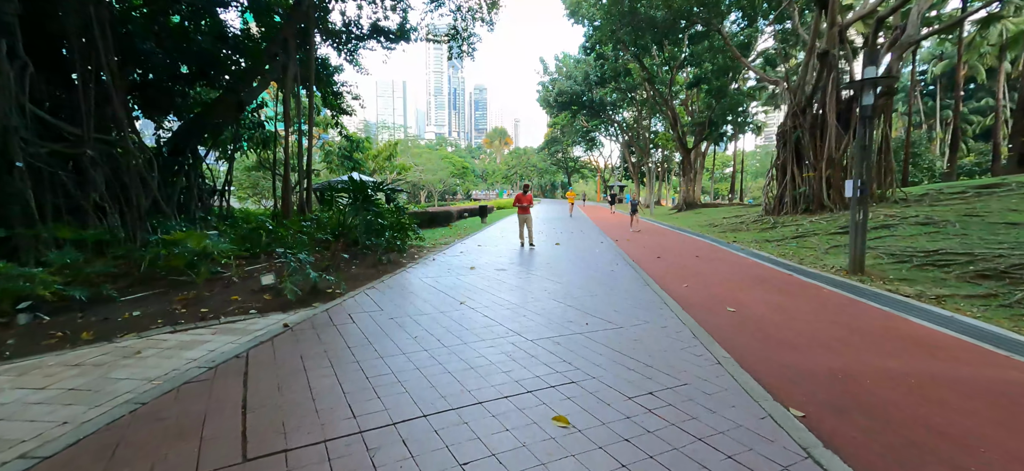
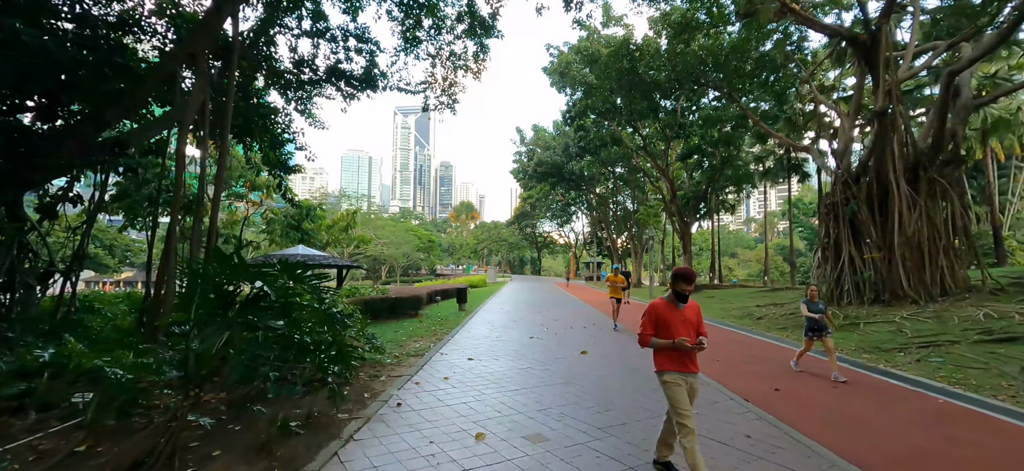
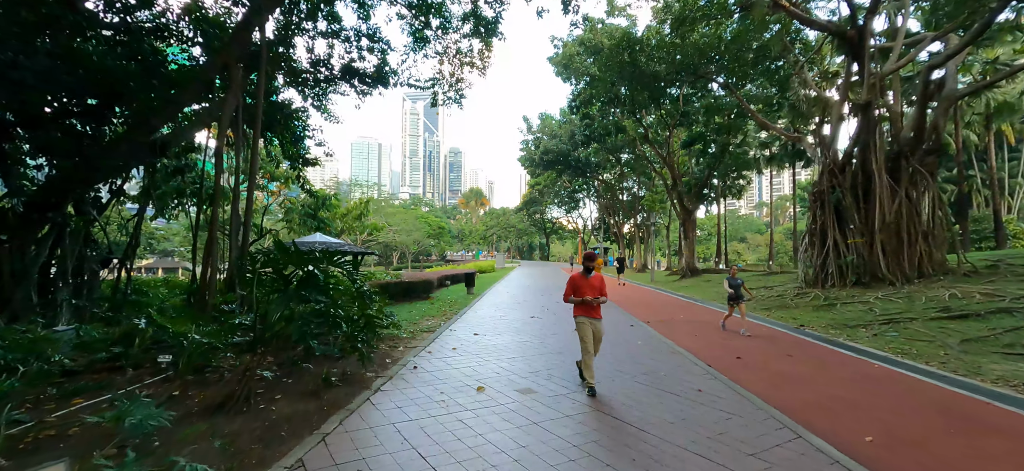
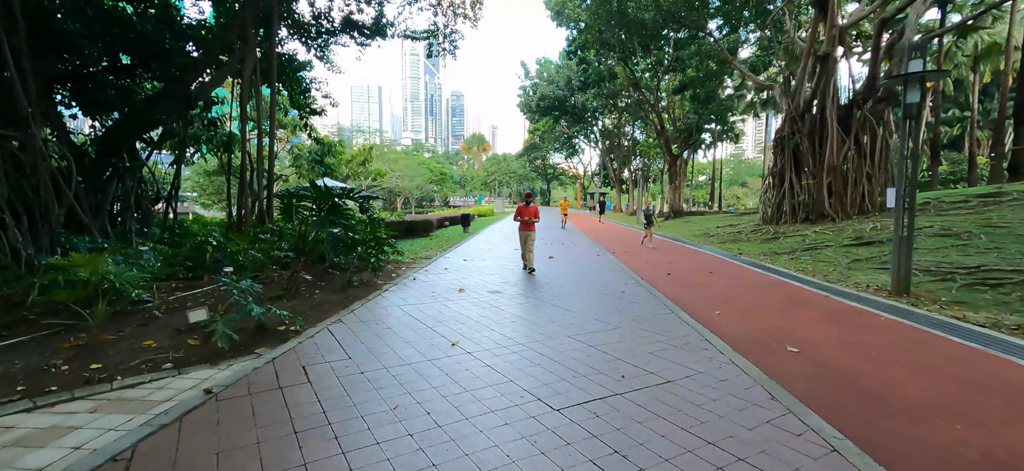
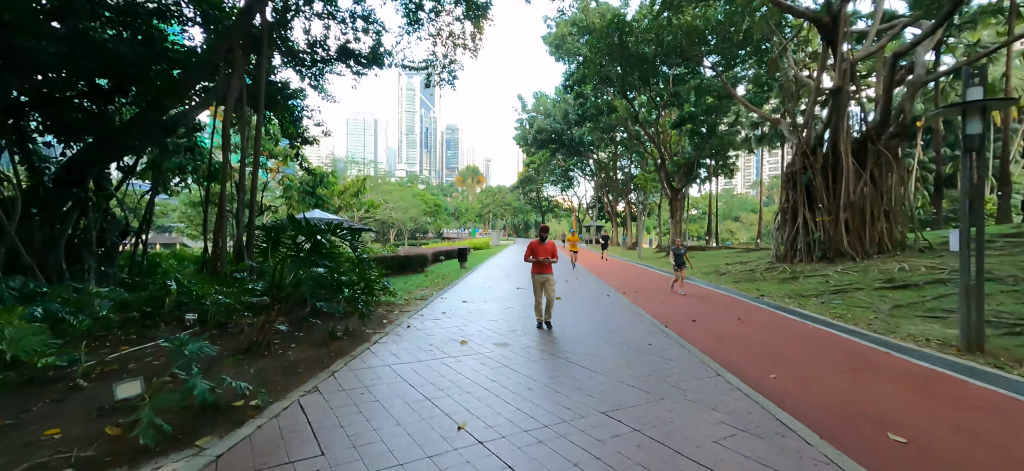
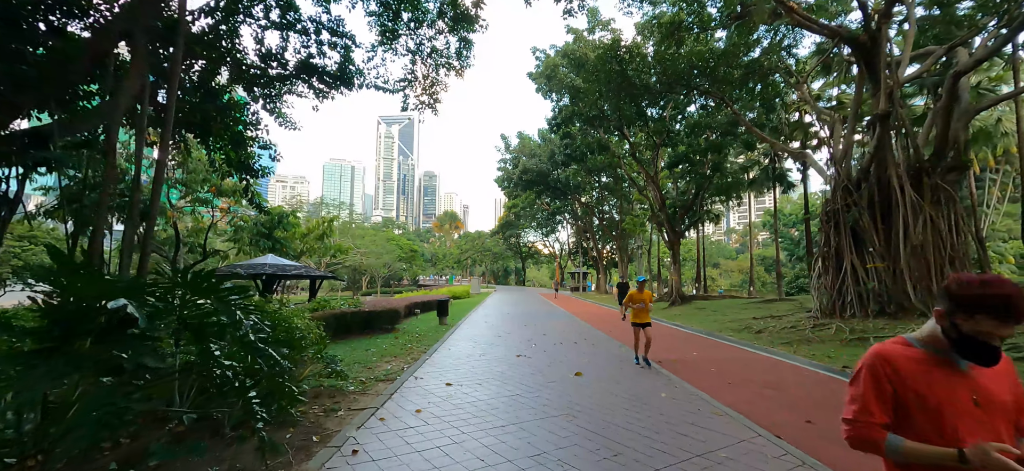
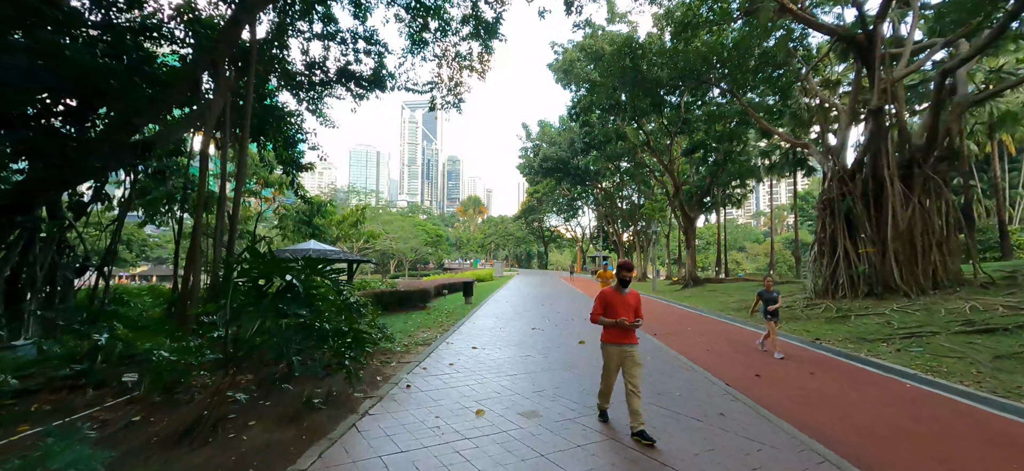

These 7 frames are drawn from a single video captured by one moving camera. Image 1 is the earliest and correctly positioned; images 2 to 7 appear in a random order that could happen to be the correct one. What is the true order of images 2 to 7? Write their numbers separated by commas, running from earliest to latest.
4, 5, 3, 7, 2, 6
